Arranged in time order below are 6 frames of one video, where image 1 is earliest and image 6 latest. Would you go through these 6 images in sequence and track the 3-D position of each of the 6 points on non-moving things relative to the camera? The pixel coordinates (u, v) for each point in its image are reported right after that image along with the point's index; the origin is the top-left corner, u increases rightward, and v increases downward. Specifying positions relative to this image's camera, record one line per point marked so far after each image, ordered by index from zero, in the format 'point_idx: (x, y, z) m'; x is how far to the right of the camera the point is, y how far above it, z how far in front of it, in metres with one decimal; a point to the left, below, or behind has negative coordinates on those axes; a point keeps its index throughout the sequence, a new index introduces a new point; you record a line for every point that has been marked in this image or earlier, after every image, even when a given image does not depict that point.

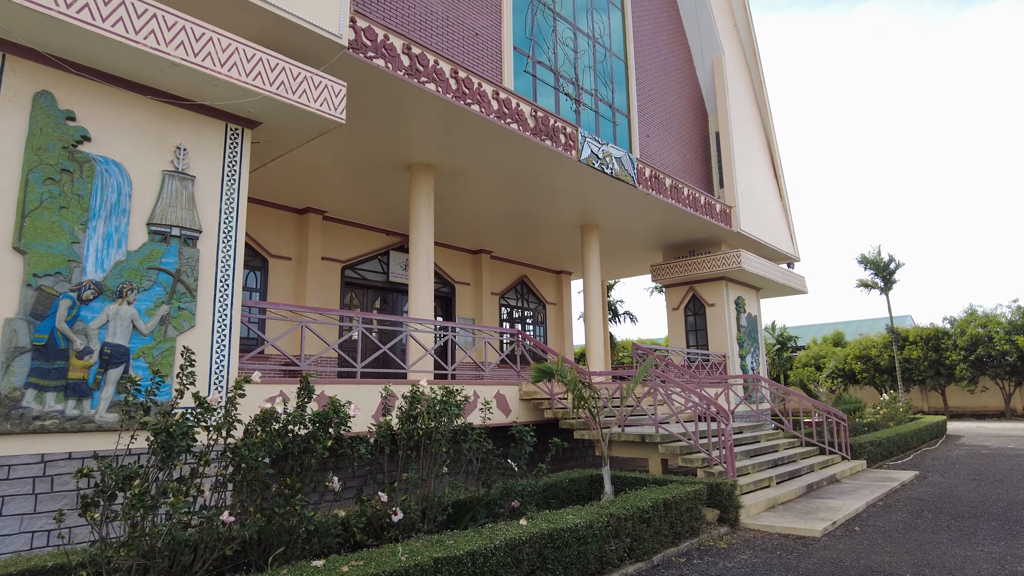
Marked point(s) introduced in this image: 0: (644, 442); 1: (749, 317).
0: (+1.5, -1.8, +7.3) m
1: (+5.6, -0.7, +15.0) m
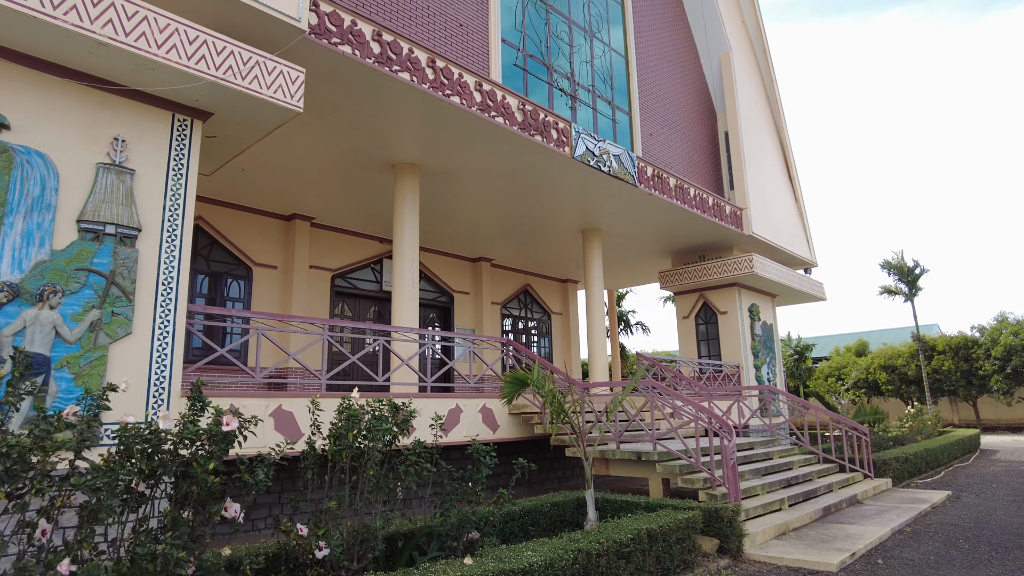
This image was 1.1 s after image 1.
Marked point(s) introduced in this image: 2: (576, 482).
0: (+1.3, -1.8, +6.6) m
1: (+5.6, -0.8, +14.2) m
2: (+1.0, -2.7, +9.0) m
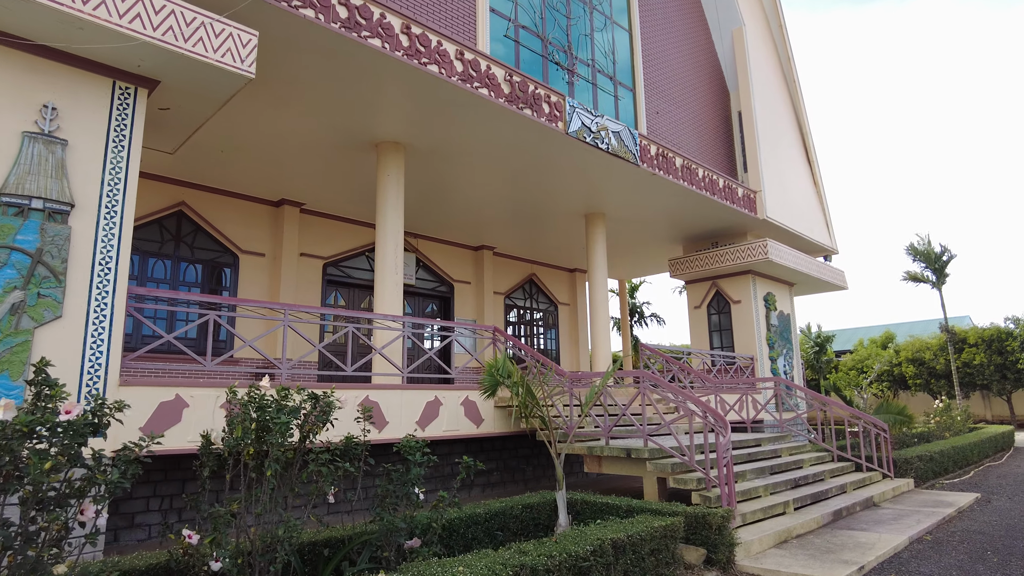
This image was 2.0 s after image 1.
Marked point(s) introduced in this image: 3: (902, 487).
0: (+1.1, -1.6, +6.0) m
1: (+5.7, -0.6, +13.5) m
2: (+0.9, -2.5, +8.5) m
3: (+4.6, -2.3, +7.5) m
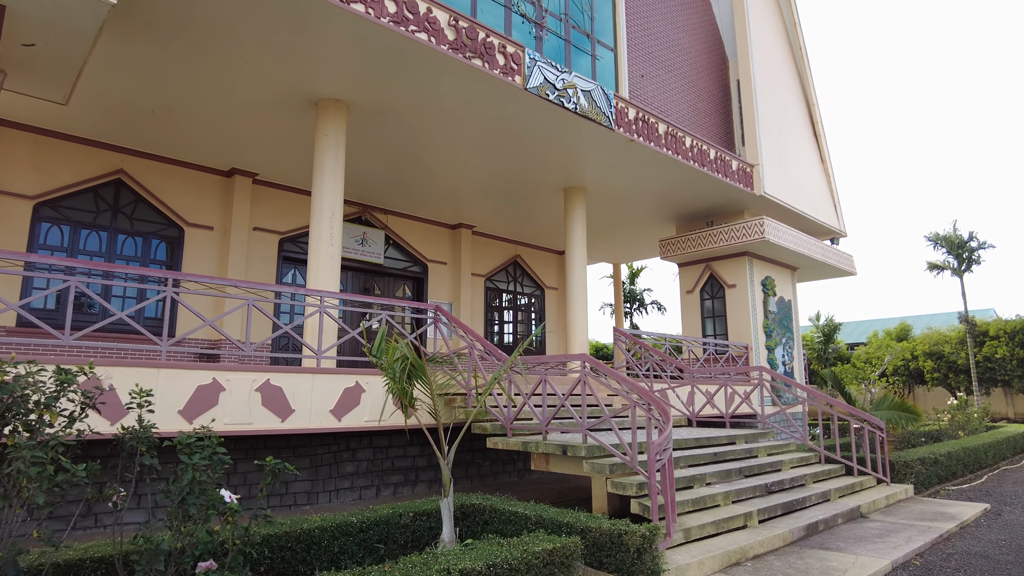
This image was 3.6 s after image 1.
0: (+0.5, -1.4, +5.1) m
1: (+5.3, -0.3, +12.4) m
2: (+0.3, -2.3, +7.6) m
3: (+4.0, -2.1, +6.5) m
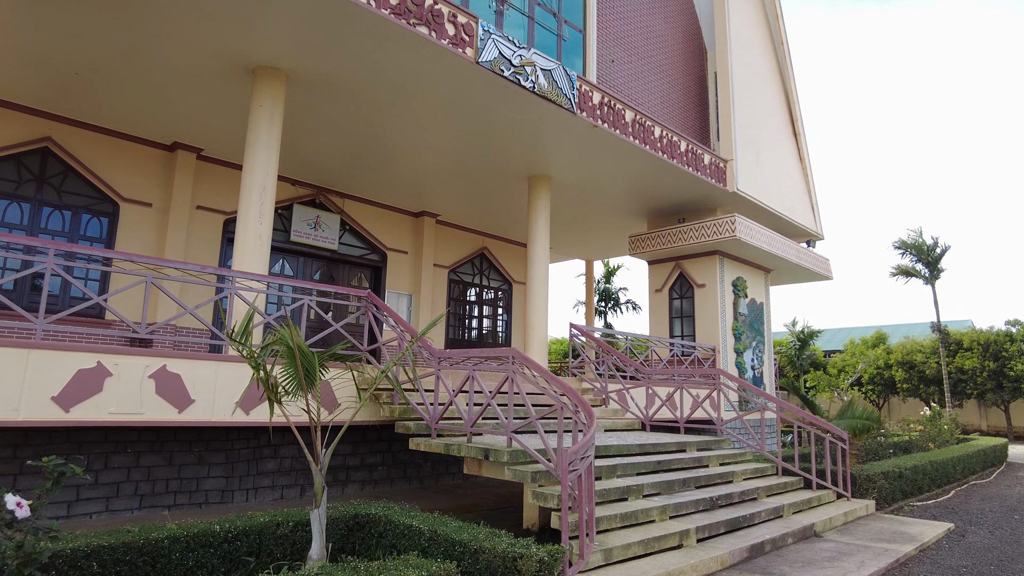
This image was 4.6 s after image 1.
0: (-0.1, -1.3, +4.6) m
1: (+4.5, -0.3, +12.0) m
2: (-0.4, -2.1, +7.1) m
3: (+3.3, -2.1, +6.1) m
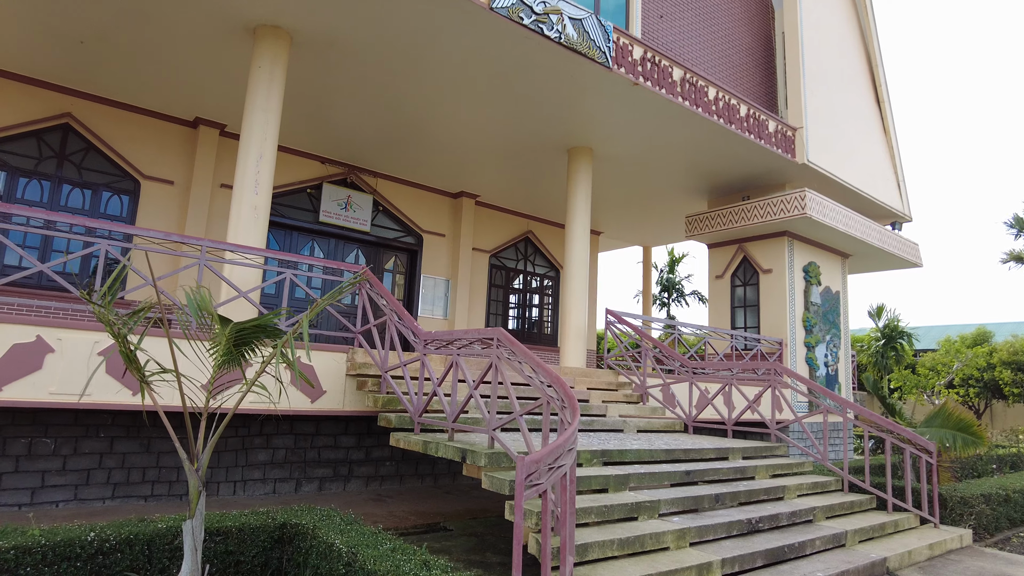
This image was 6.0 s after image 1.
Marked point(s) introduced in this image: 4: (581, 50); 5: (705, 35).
0: (-0.2, -1.1, +3.8) m
1: (+5.3, -0.1, +10.6) m
2: (-0.2, -1.9, +6.3) m
3: (+3.4, -1.9, +4.9) m
4: (+0.8, +2.5, +6.9) m
5: (+2.8, +3.6, +9.1) m
